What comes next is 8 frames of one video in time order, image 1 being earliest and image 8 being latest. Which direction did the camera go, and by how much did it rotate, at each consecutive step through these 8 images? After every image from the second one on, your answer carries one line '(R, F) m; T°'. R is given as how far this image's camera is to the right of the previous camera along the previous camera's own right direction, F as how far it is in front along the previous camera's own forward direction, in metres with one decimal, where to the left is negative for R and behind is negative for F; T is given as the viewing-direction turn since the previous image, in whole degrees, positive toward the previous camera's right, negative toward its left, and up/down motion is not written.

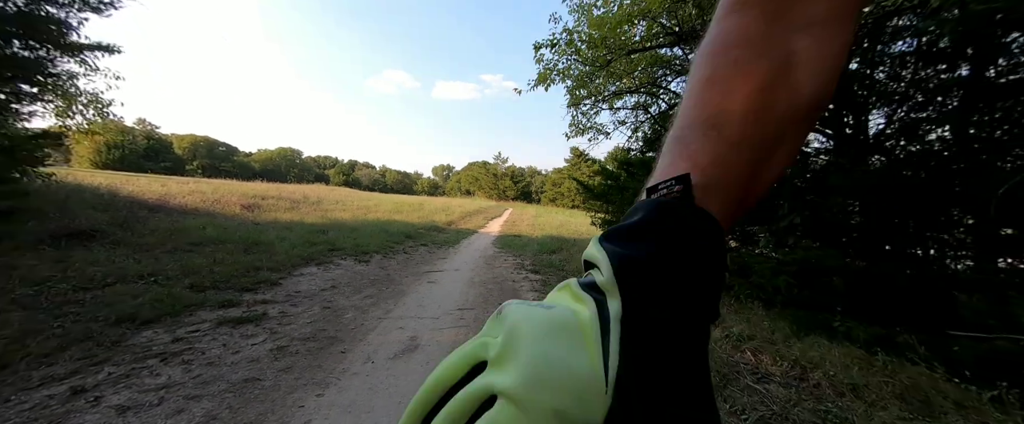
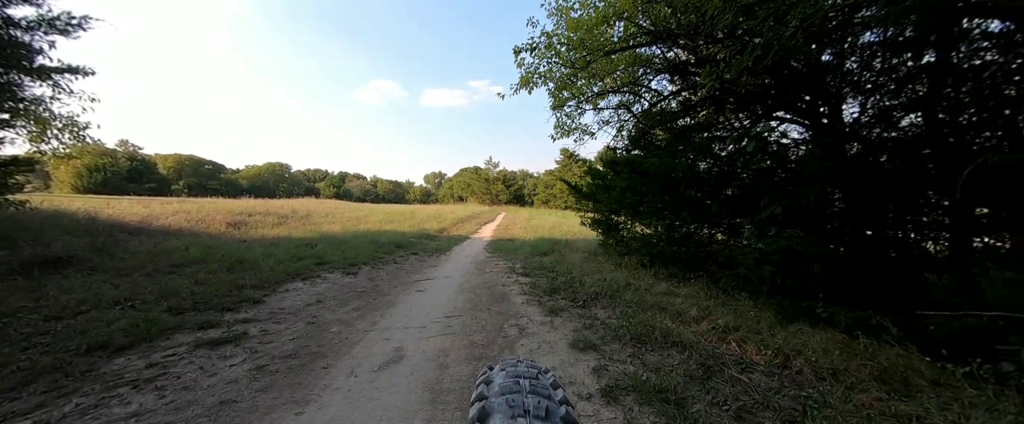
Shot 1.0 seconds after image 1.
(+0.2, 0.0) m; +1°
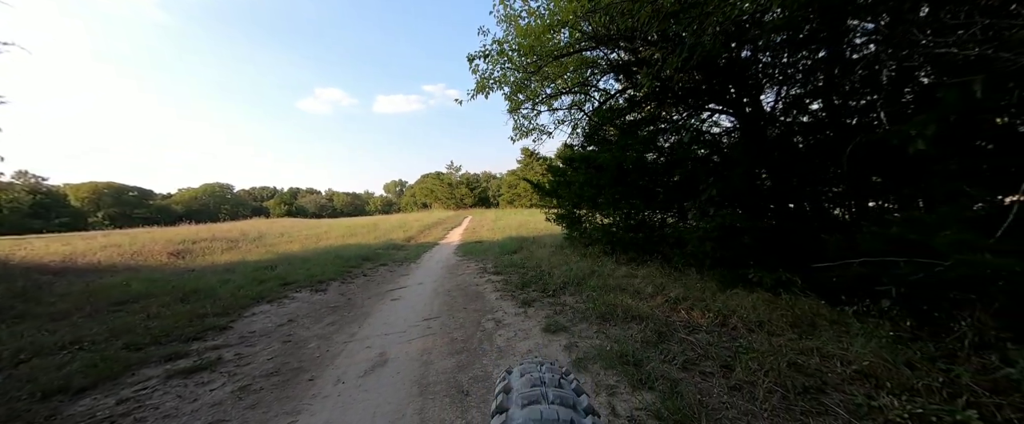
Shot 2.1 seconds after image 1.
(0.0, -0.3) m; +6°
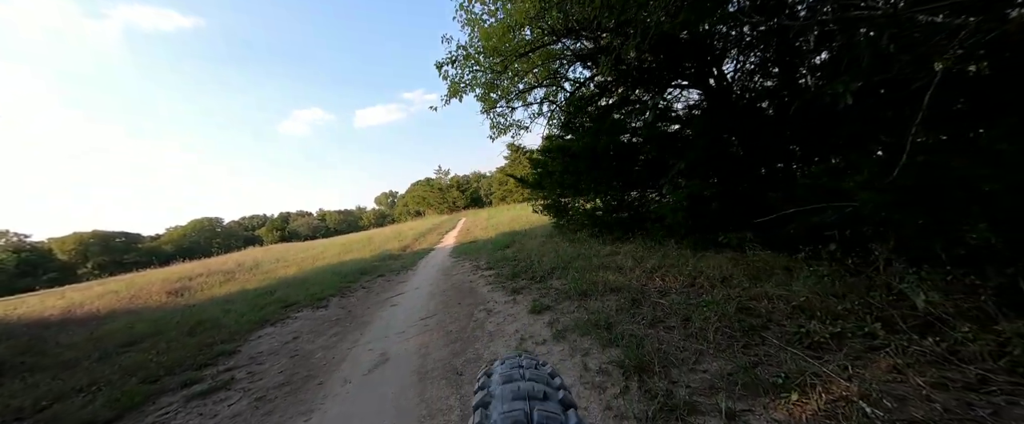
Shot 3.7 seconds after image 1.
(+0.2, -0.3) m; +1°
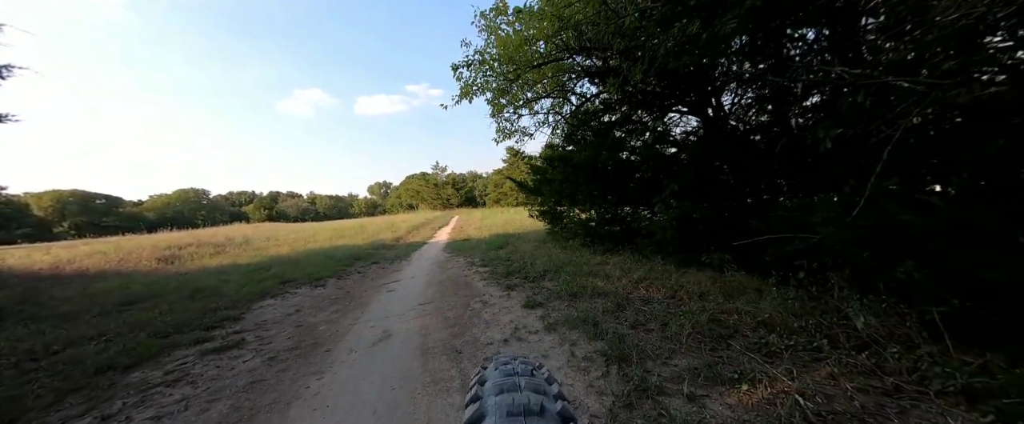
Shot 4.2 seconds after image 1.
(-0.2, -0.3) m; +1°
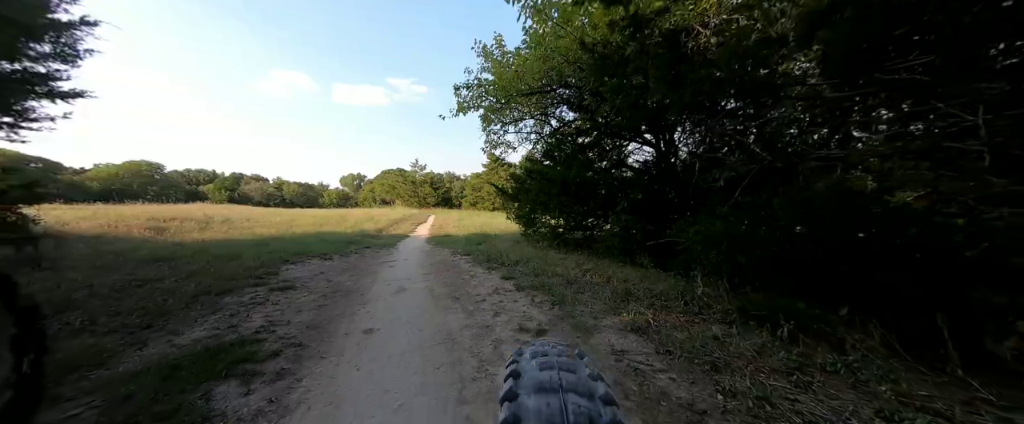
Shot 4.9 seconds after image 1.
(-0.2, -1.5) m; +5°
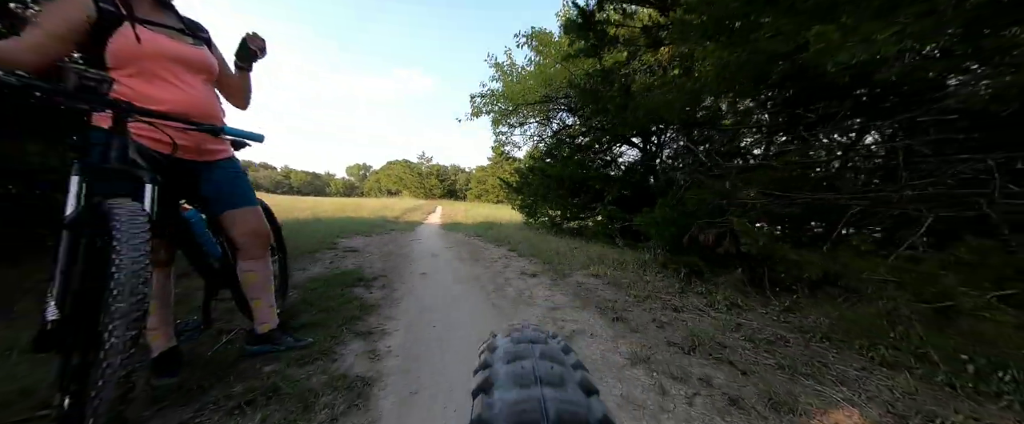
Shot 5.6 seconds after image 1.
(0.0, -1.8) m; -1°
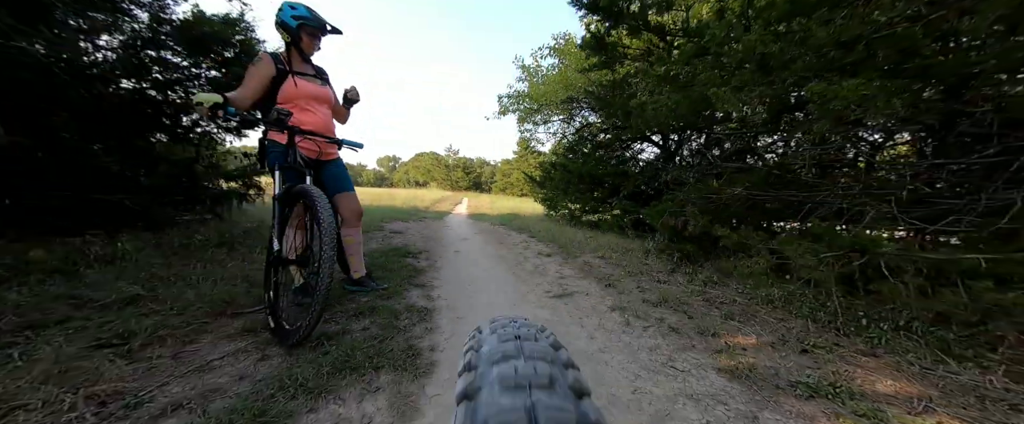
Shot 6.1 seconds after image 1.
(+0.1, -1.0) m; -5°
